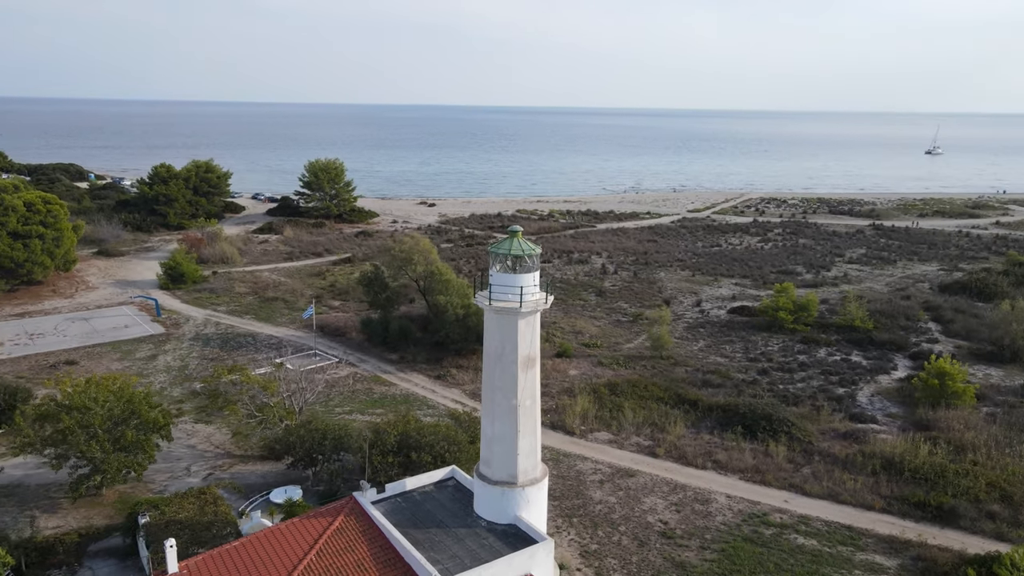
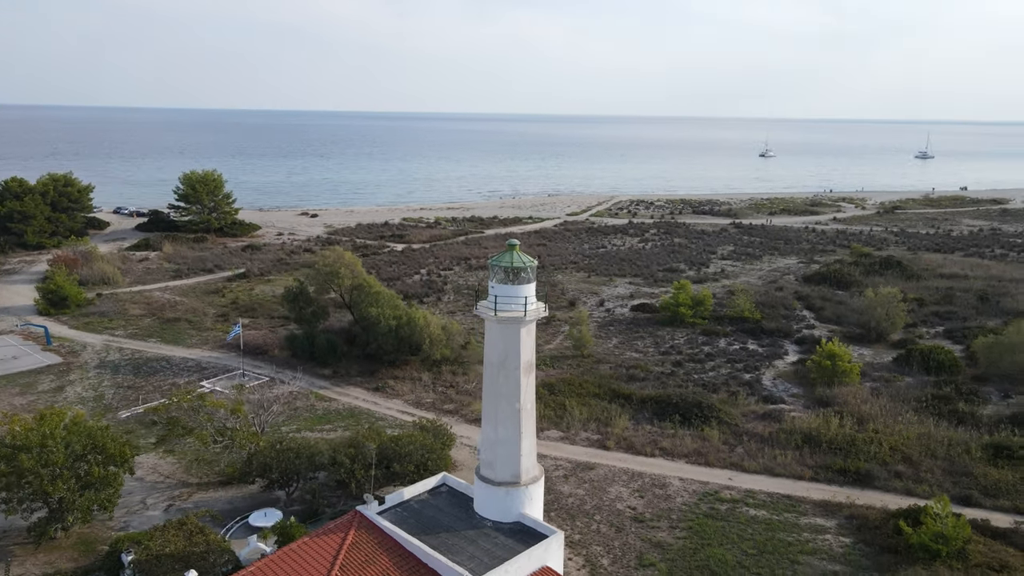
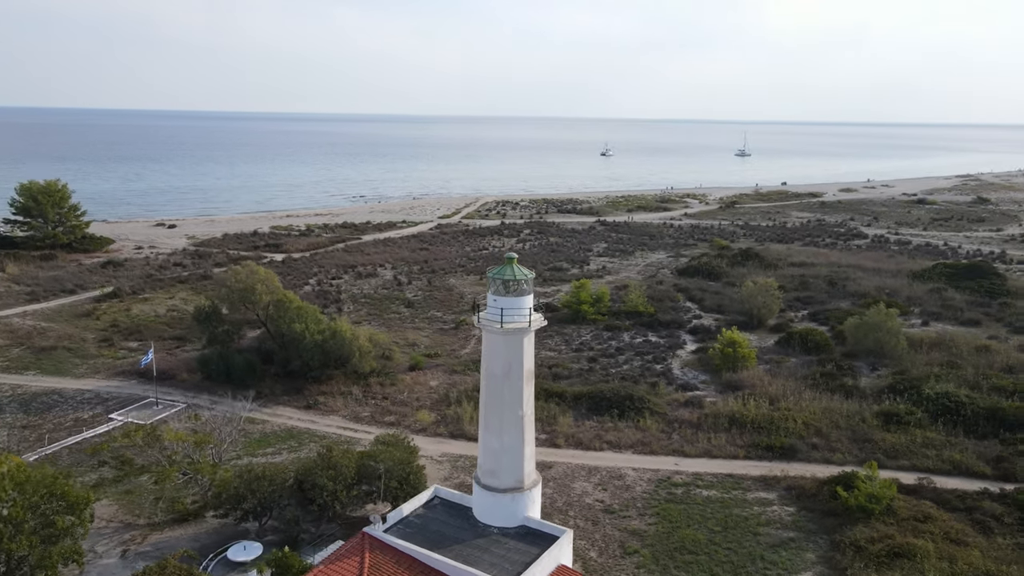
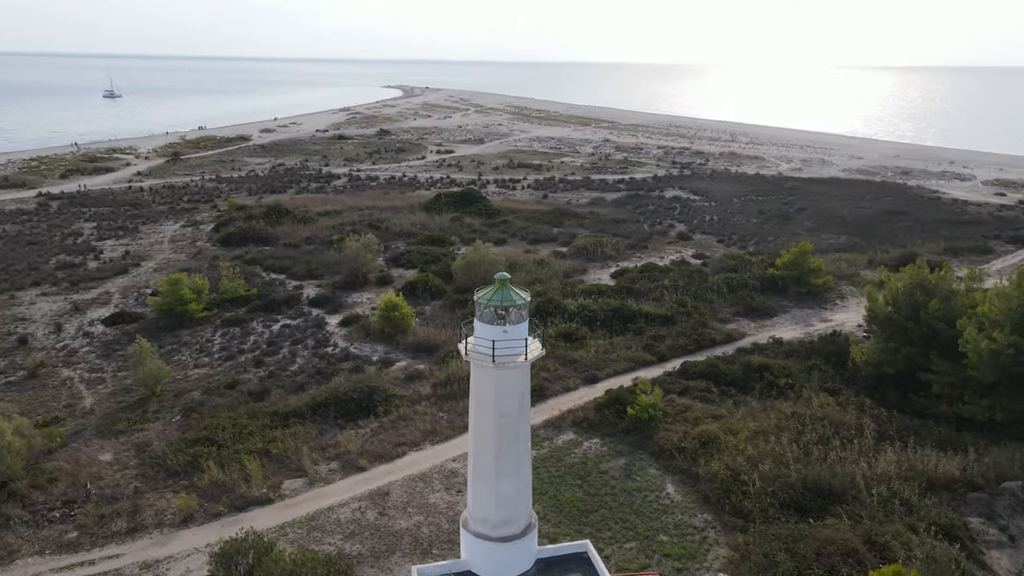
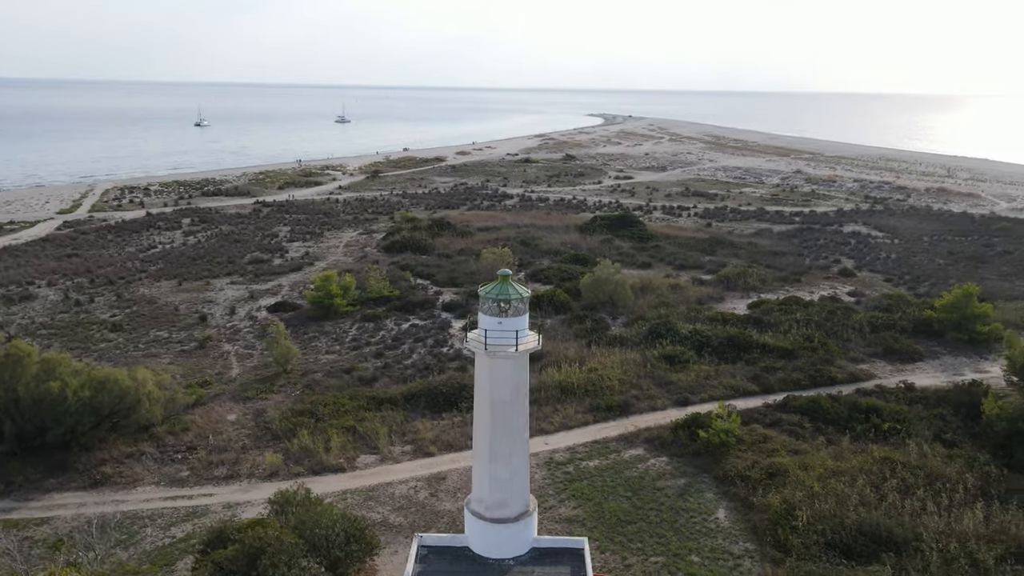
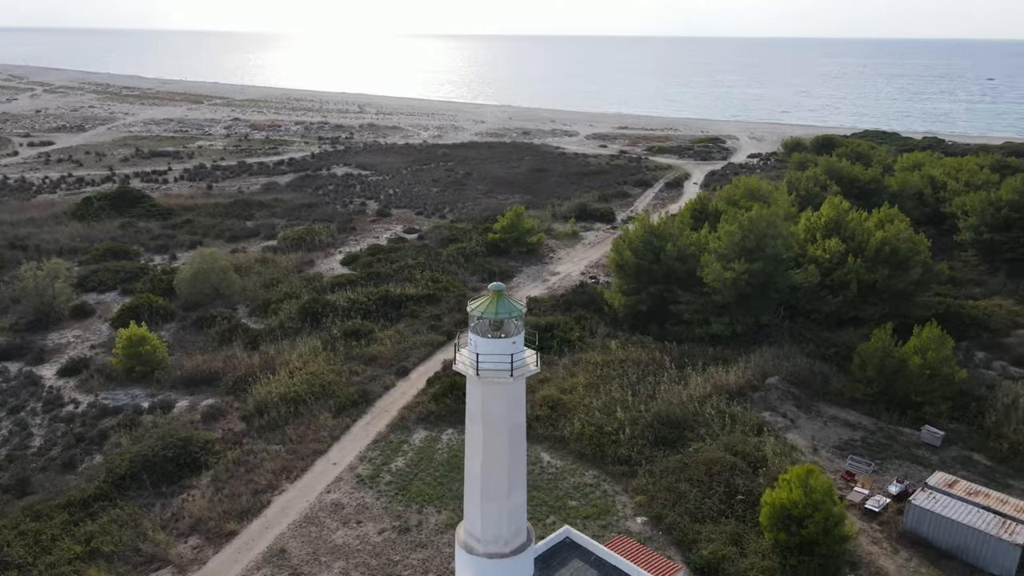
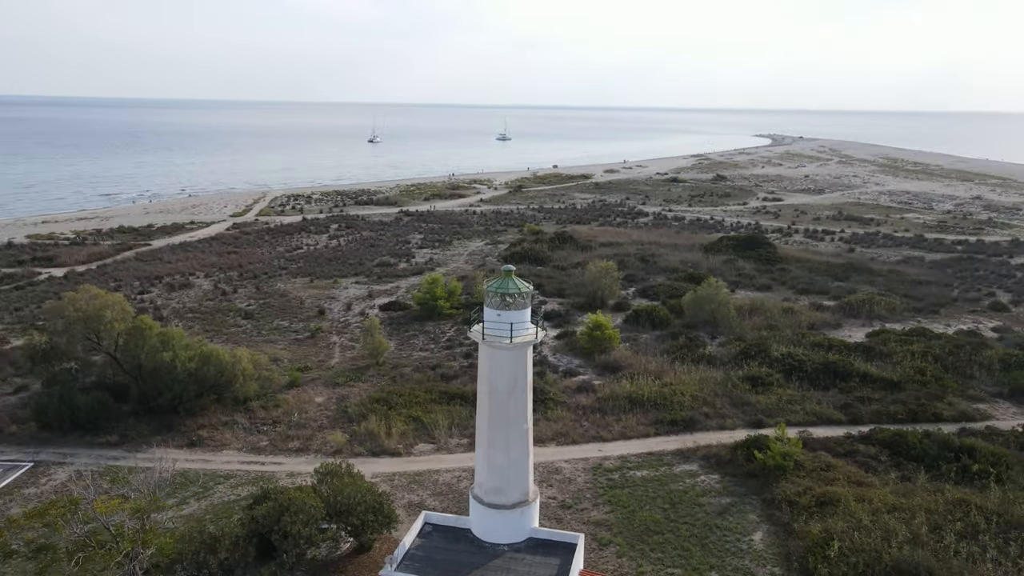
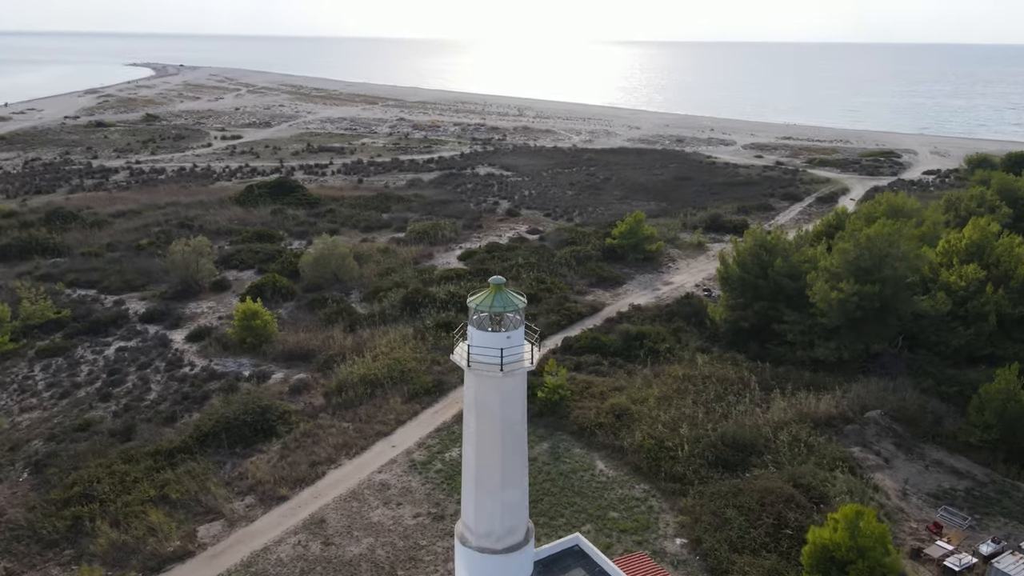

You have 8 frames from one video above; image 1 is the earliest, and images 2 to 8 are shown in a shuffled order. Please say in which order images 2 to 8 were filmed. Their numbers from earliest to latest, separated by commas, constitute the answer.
2, 3, 7, 5, 4, 8, 6
